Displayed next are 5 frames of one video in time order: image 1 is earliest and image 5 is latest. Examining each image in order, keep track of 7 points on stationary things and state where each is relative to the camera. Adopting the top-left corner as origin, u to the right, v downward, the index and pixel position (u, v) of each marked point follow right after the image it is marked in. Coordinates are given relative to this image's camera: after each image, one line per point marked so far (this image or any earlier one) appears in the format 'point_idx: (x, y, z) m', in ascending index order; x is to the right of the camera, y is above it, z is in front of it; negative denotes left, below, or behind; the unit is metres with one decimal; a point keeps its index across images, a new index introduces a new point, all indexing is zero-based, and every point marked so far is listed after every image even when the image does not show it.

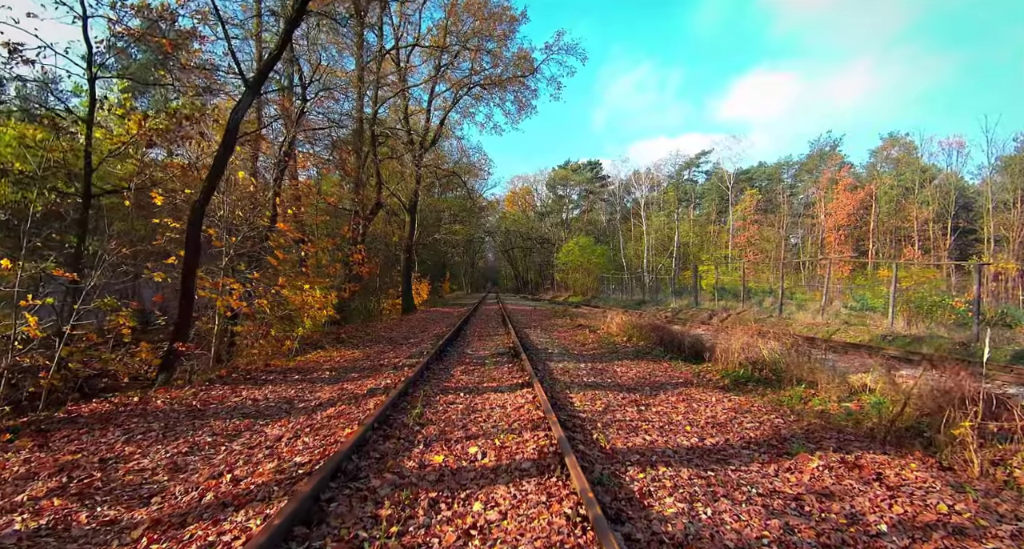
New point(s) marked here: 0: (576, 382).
0: (+0.9, -1.5, +6.8) m
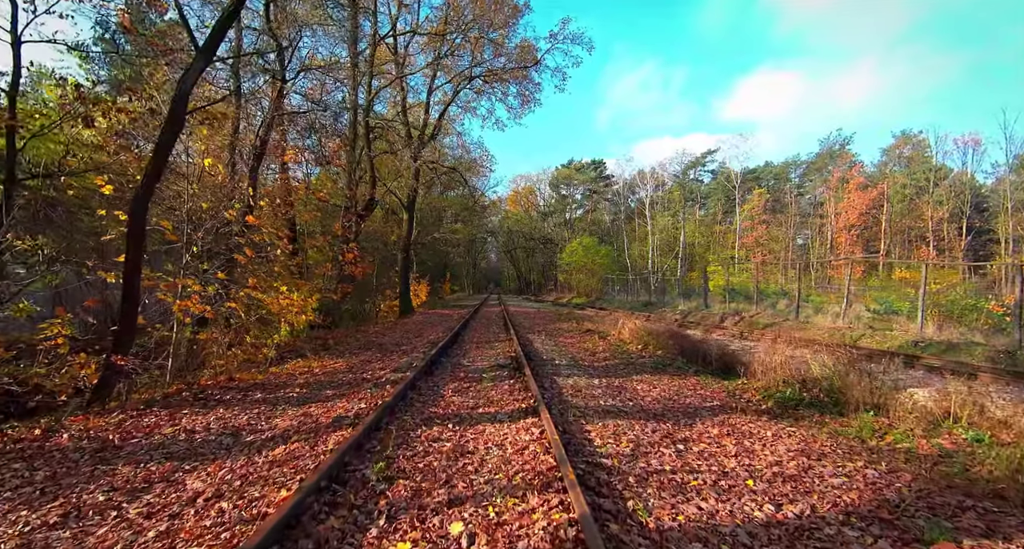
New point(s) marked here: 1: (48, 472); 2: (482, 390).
0: (+0.9, -1.5, +5.6) m
1: (-3.5, -1.5, +3.7) m
2: (-0.4, -1.5, +6.5) m
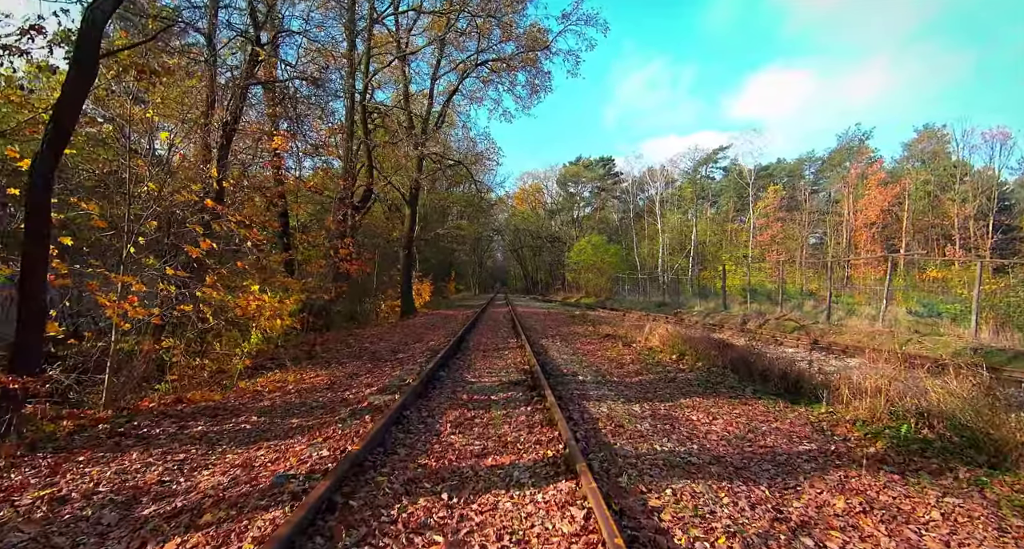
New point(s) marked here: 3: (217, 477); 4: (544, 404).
0: (+1.1, -1.5, +4.0) m
1: (-3.4, -1.5, +2.2) m
2: (-0.2, -1.5, +4.9) m
3: (-2.2, -1.5, +3.7) m
4: (+0.4, -1.5, +5.5) m
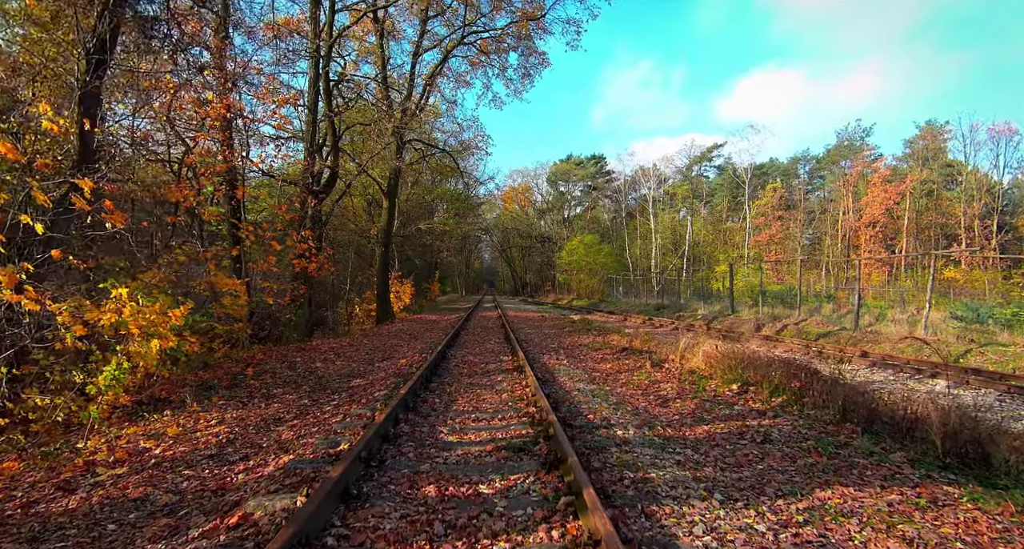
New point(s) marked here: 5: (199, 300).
0: (+1.2, -1.4, +1.3) m
1: (-3.3, -1.4, -0.6) m
2: (-0.1, -1.5, +2.2) m
3: (-2.1, -1.5, +0.9) m
4: (+0.4, -1.4, +2.8) m
5: (-6.4, -0.5, +9.9) m
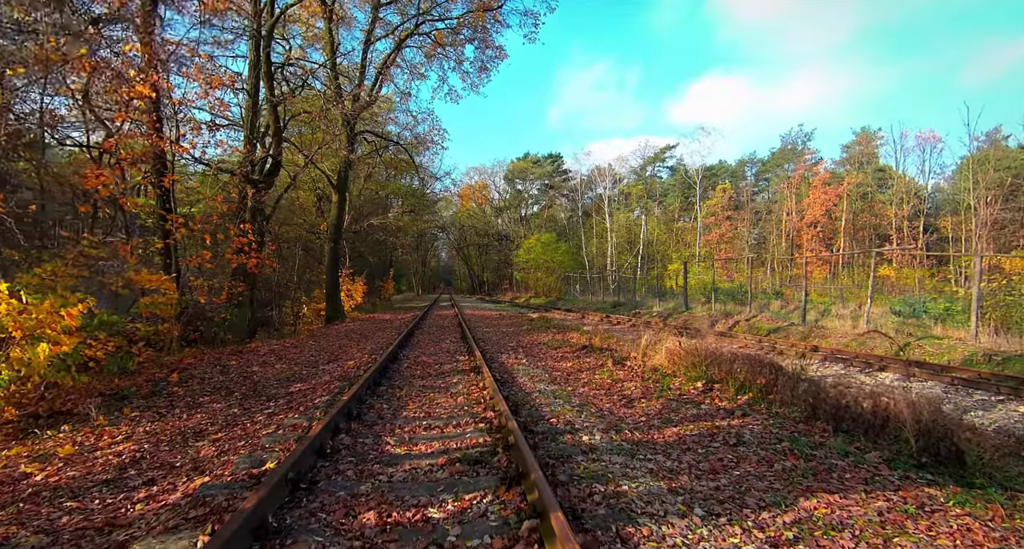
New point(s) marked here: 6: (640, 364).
0: (+1.1, -1.4, +0.9) m
1: (-3.2, -1.4, -1.4) m
2: (-0.3, -1.4, +1.7) m
3: (-2.2, -1.4, +0.3) m
4: (+0.2, -1.4, +2.4) m
5: (-7.2, -0.4, +8.8) m
6: (+2.2, -1.5, +8.2) m
